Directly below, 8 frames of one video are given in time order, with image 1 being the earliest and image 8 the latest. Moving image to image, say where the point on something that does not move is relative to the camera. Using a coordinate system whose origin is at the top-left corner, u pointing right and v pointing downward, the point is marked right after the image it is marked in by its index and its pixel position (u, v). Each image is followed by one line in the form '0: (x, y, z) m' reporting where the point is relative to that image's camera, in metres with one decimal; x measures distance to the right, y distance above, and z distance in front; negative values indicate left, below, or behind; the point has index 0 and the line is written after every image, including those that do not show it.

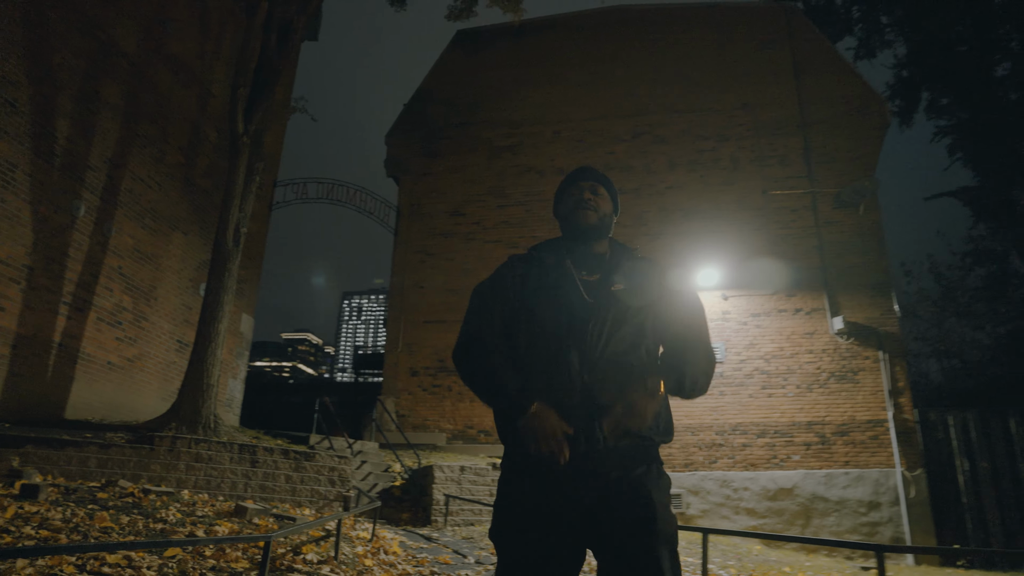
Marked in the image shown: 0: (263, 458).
0: (-3.7, -2.5, +9.3) m
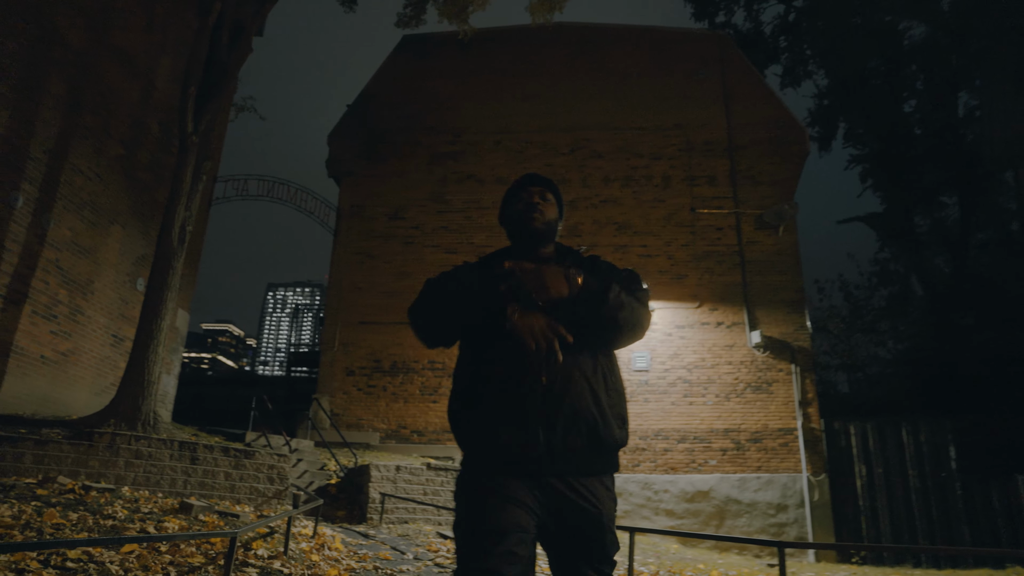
0: (-4.6, -2.5, +9.3) m
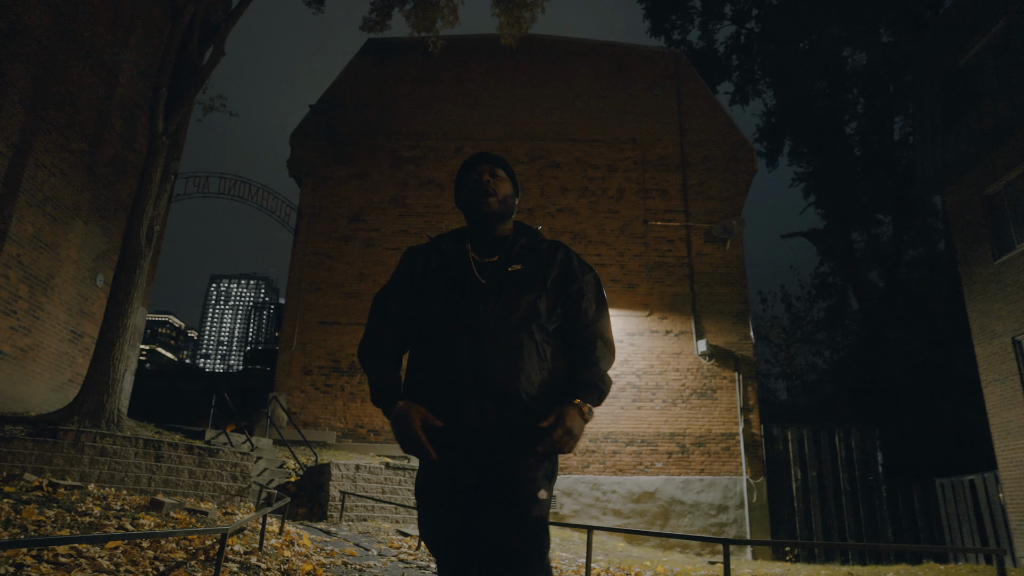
0: (-5.1, -2.5, +9.5) m
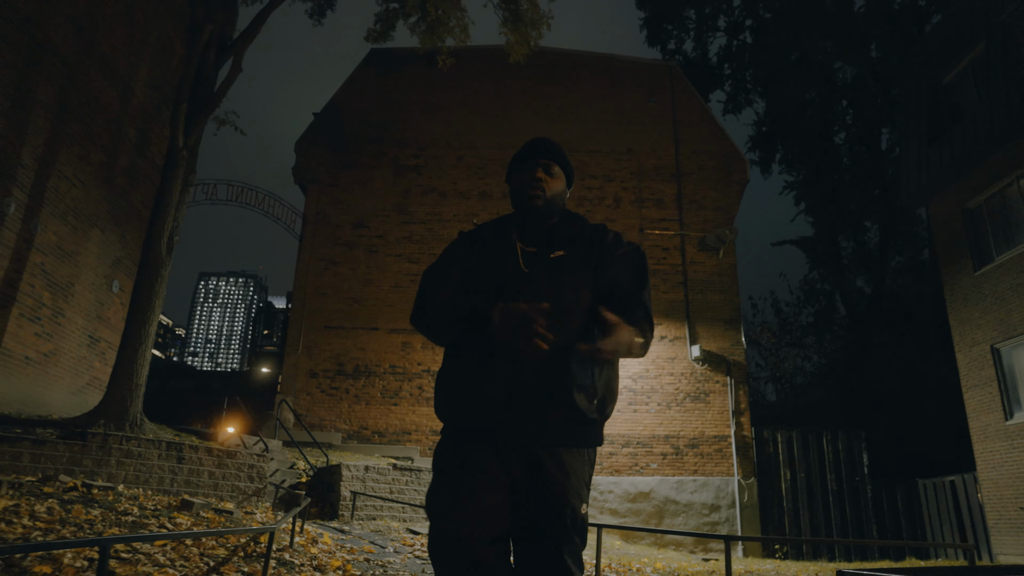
0: (-5.0, -2.6, +9.9) m
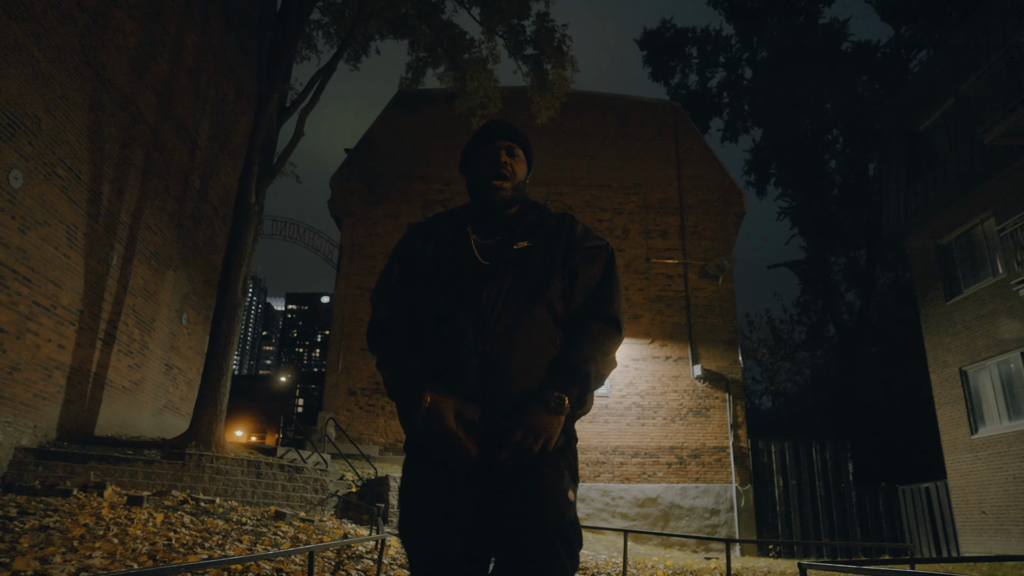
0: (-4.5, -3.3, +11.6) m
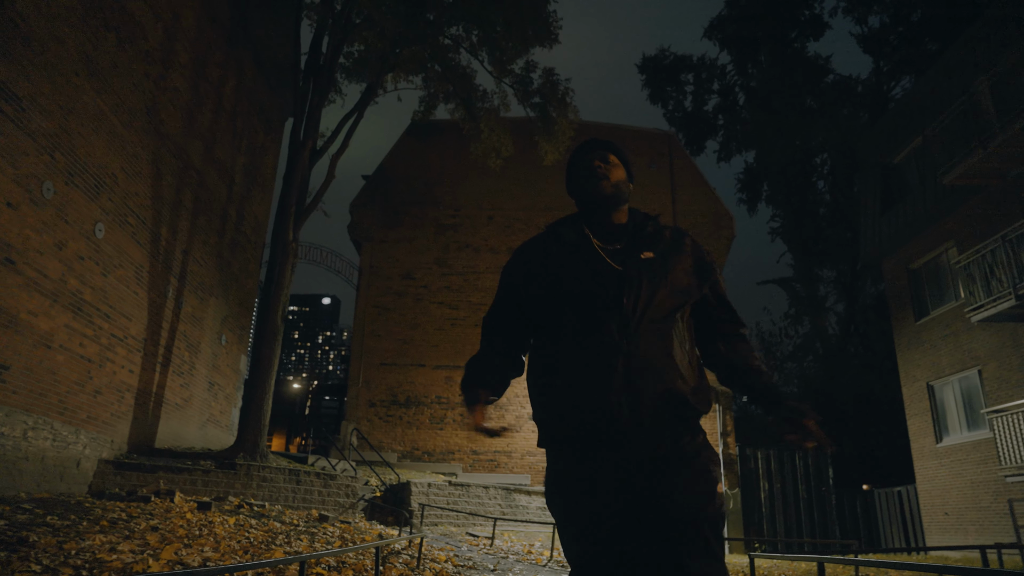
0: (-4.3, -3.9, +13.1) m
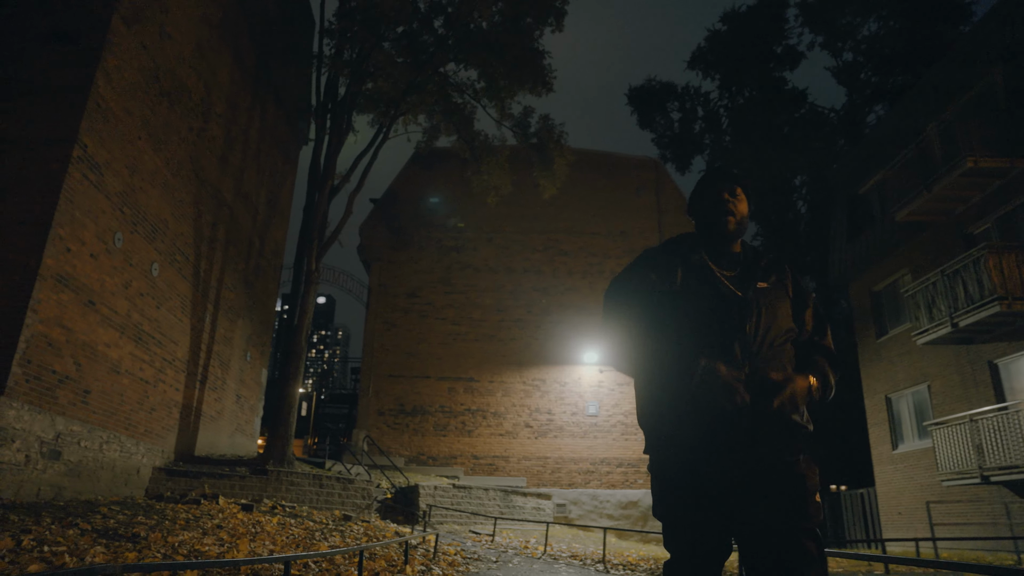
0: (-4.3, -4.5, +14.7) m
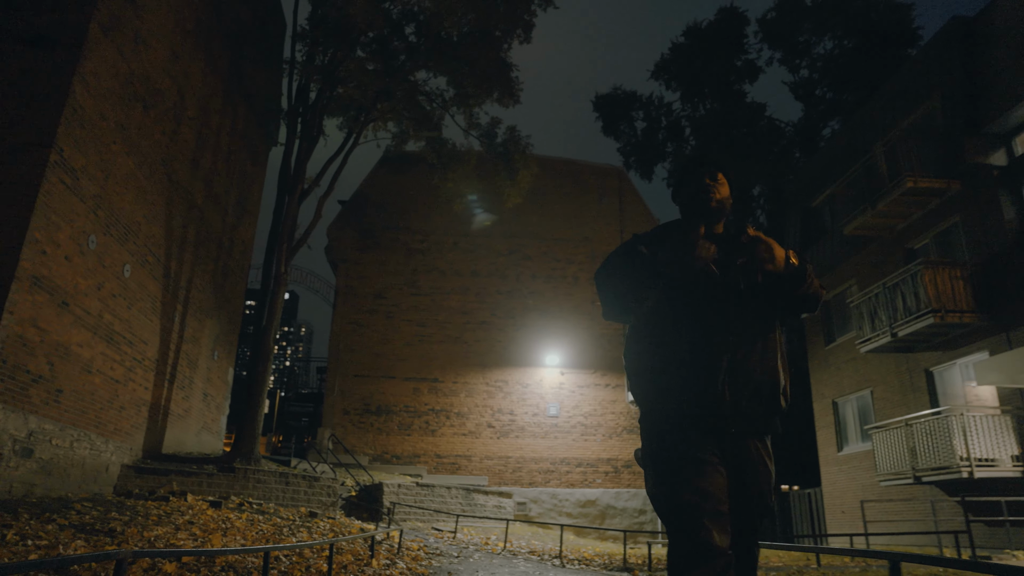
0: (-5.2, -4.6, +15.1) m
